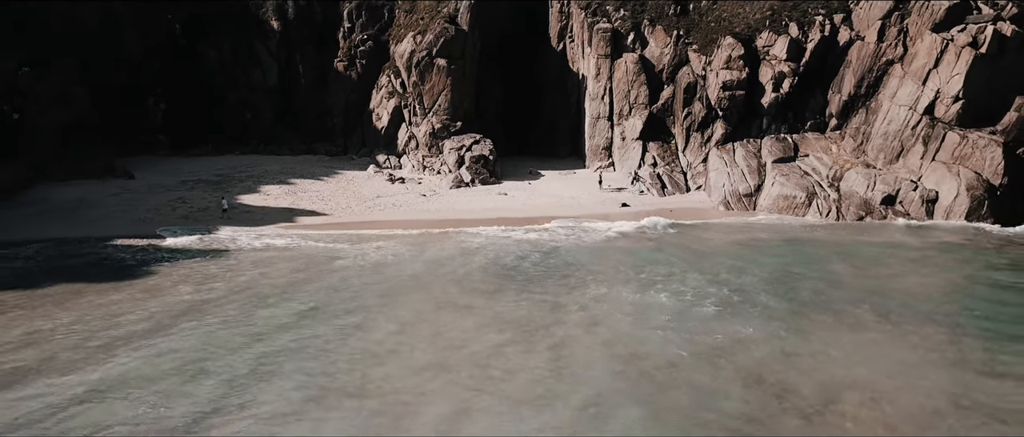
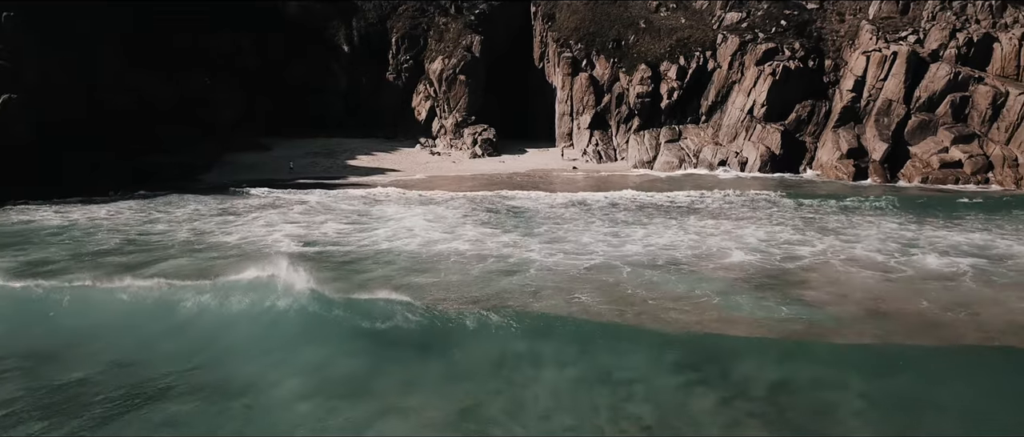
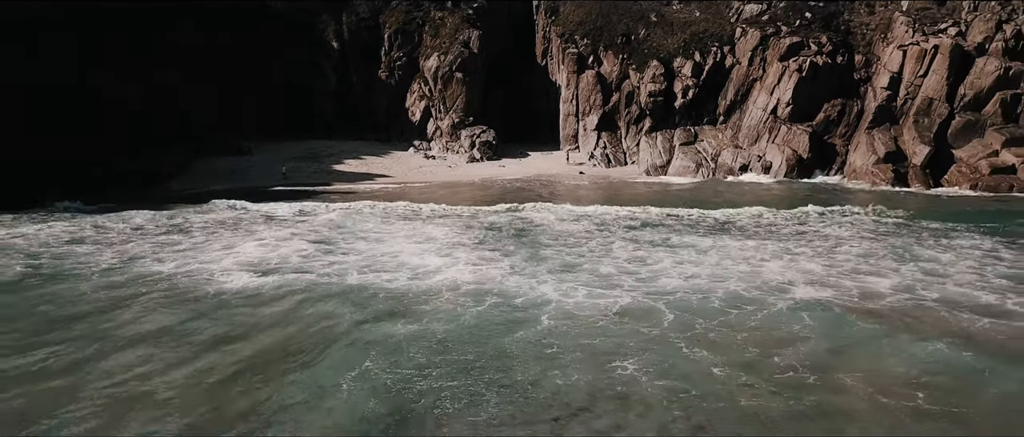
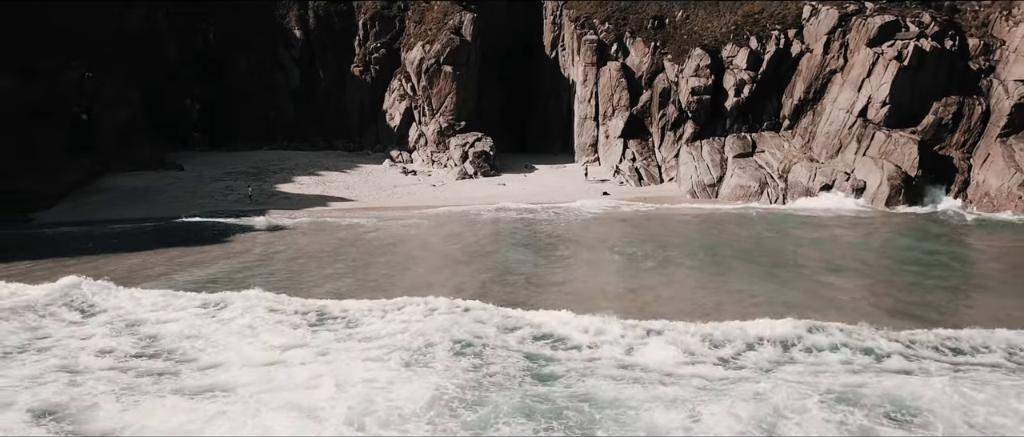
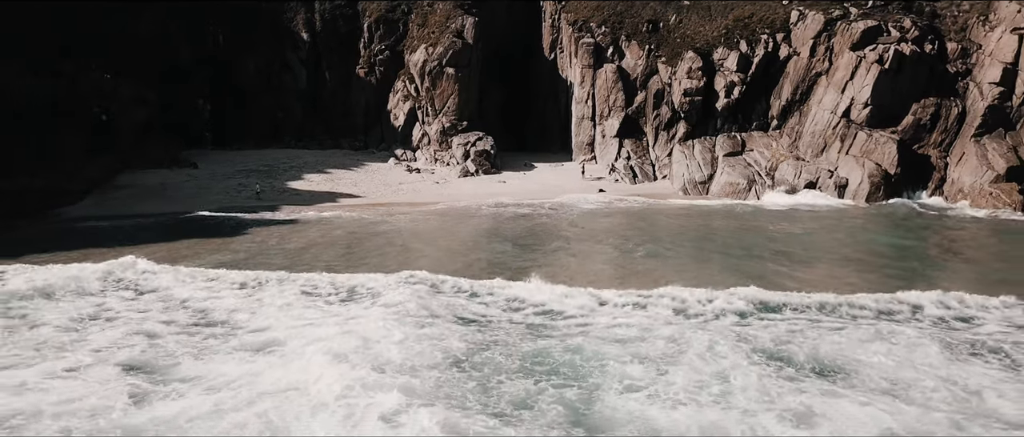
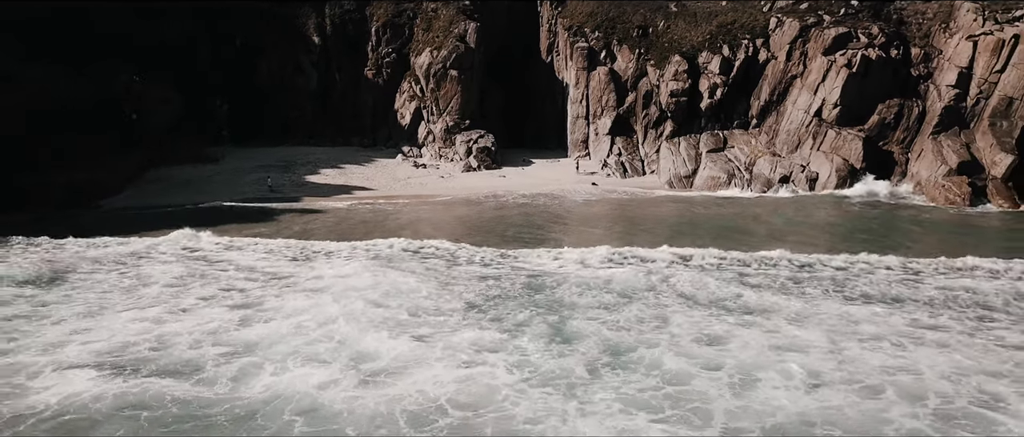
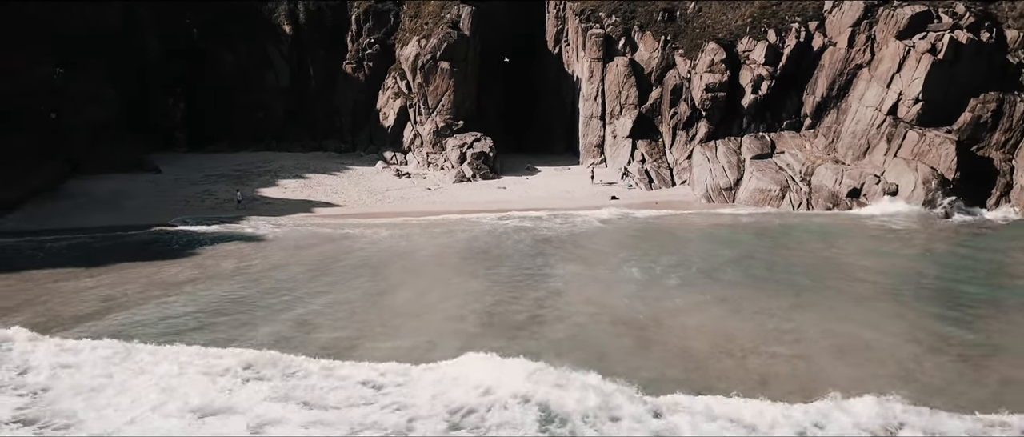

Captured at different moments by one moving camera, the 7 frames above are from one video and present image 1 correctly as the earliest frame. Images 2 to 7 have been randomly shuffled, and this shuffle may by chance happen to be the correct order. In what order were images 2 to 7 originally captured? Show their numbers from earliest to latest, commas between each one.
7, 4, 5, 6, 3, 2
